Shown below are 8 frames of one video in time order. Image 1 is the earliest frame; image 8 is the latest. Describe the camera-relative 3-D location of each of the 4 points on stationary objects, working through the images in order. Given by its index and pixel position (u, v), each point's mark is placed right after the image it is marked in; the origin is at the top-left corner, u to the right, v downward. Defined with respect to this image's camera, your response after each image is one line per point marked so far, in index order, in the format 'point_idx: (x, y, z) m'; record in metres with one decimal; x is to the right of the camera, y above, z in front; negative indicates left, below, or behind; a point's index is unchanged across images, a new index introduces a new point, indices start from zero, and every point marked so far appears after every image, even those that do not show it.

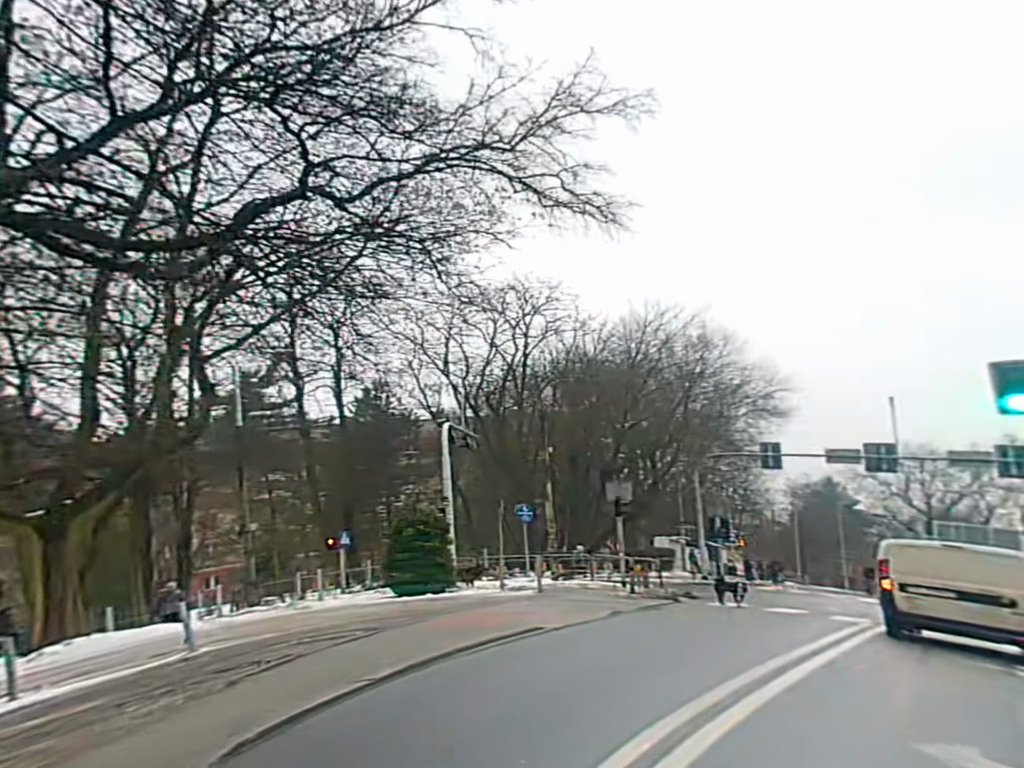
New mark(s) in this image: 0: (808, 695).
0: (+4.1, -4.1, +14.0) m
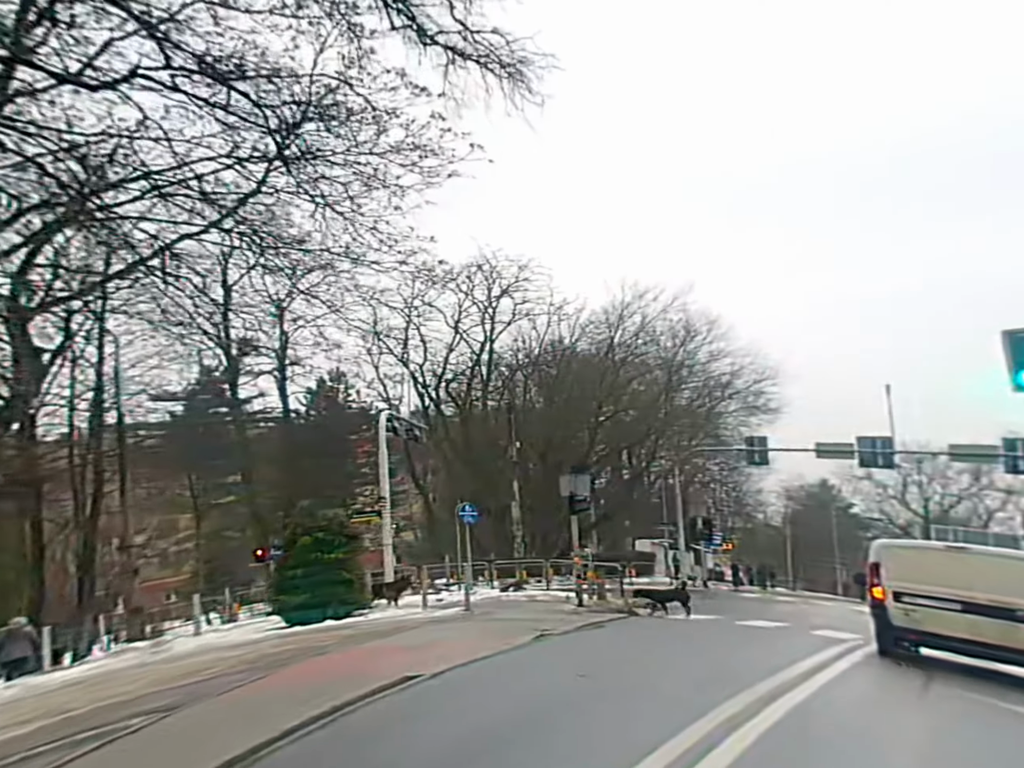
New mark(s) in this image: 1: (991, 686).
0: (+3.1, -3.7, +11.3) m
1: (+6.8, -4.3, +15.3) m
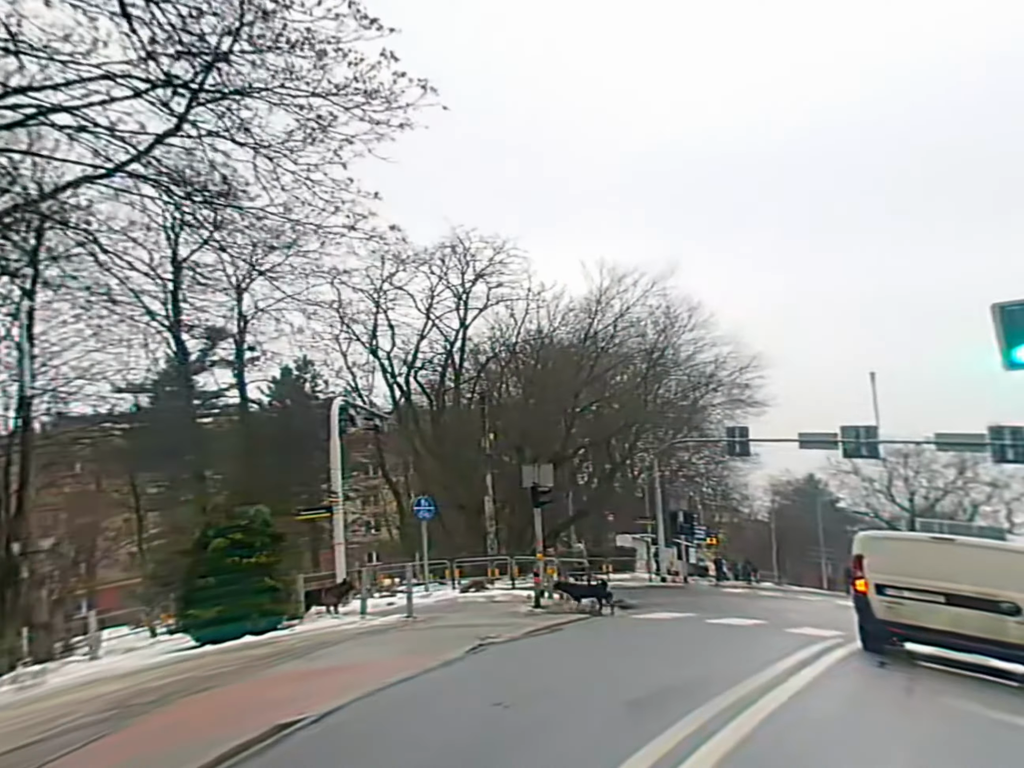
0: (+2.5, -3.5, +10.2) m
1: (+6.2, -4.1, +14.3) m
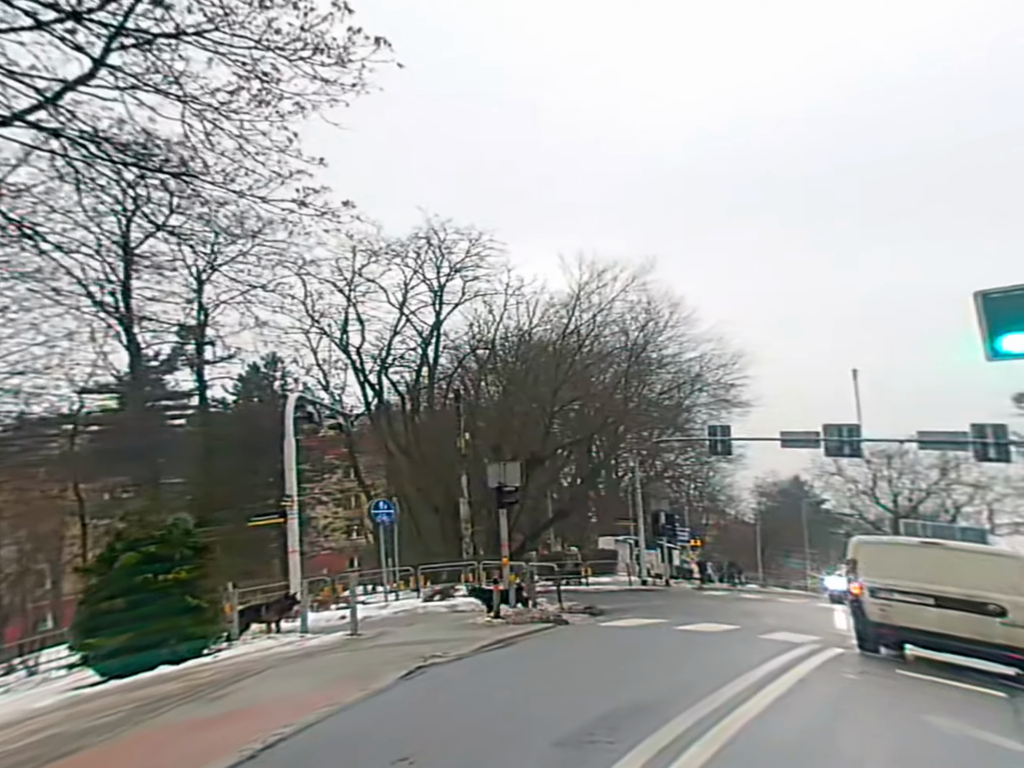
0: (+2.1, -3.4, +9.3) m
1: (+5.7, -4.0, +13.4) m
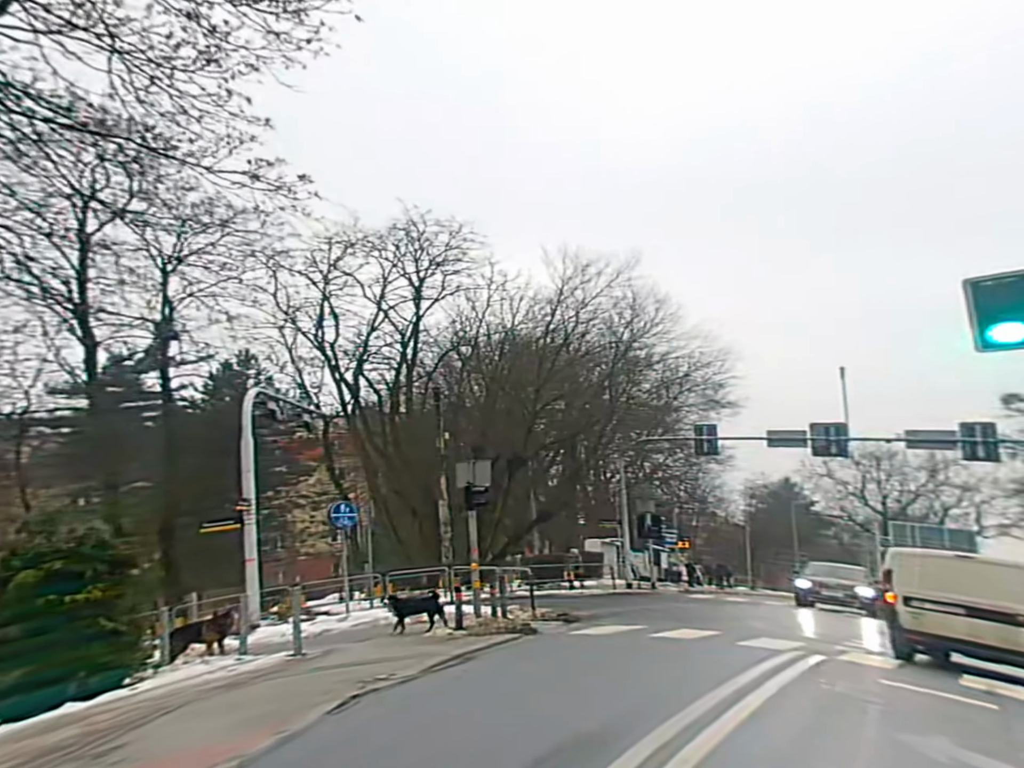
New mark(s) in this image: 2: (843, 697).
0: (+1.7, -3.3, +8.4) m
1: (+5.3, -3.9, +12.6) m
2: (+4.0, -3.8, +12.8) m
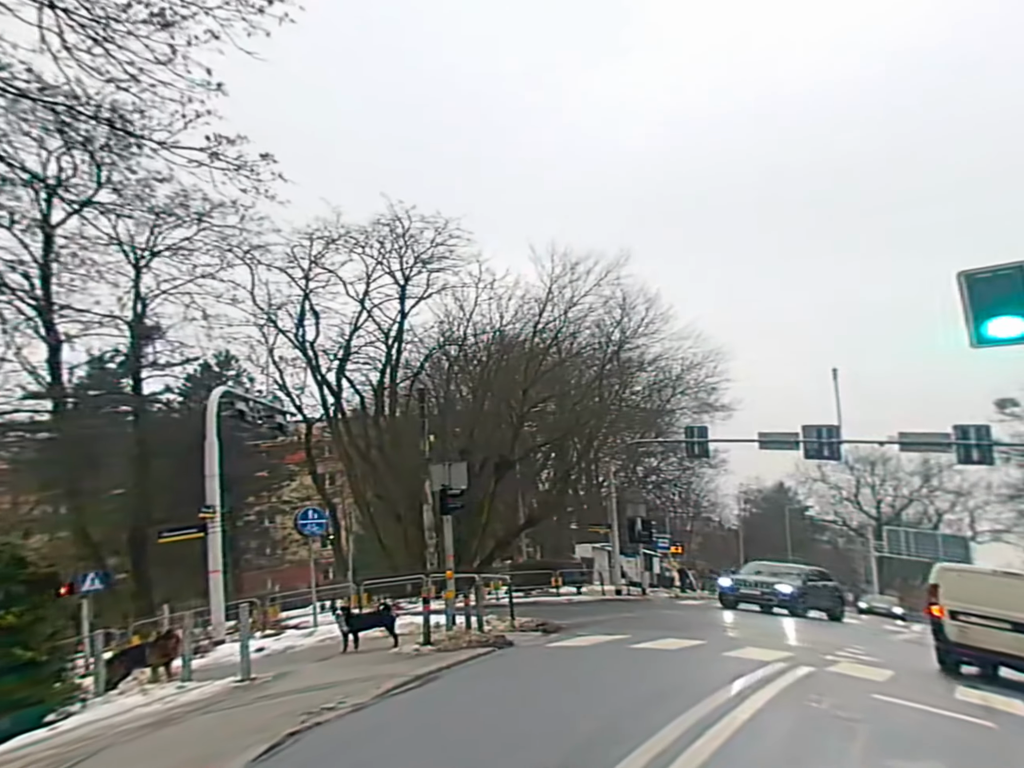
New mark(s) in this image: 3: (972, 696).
0: (+1.4, -3.2, +7.7) m
1: (+5.1, -3.8, +11.9) m
2: (+3.7, -3.8, +12.1) m
3: (+6.4, -4.4, +14.9) m
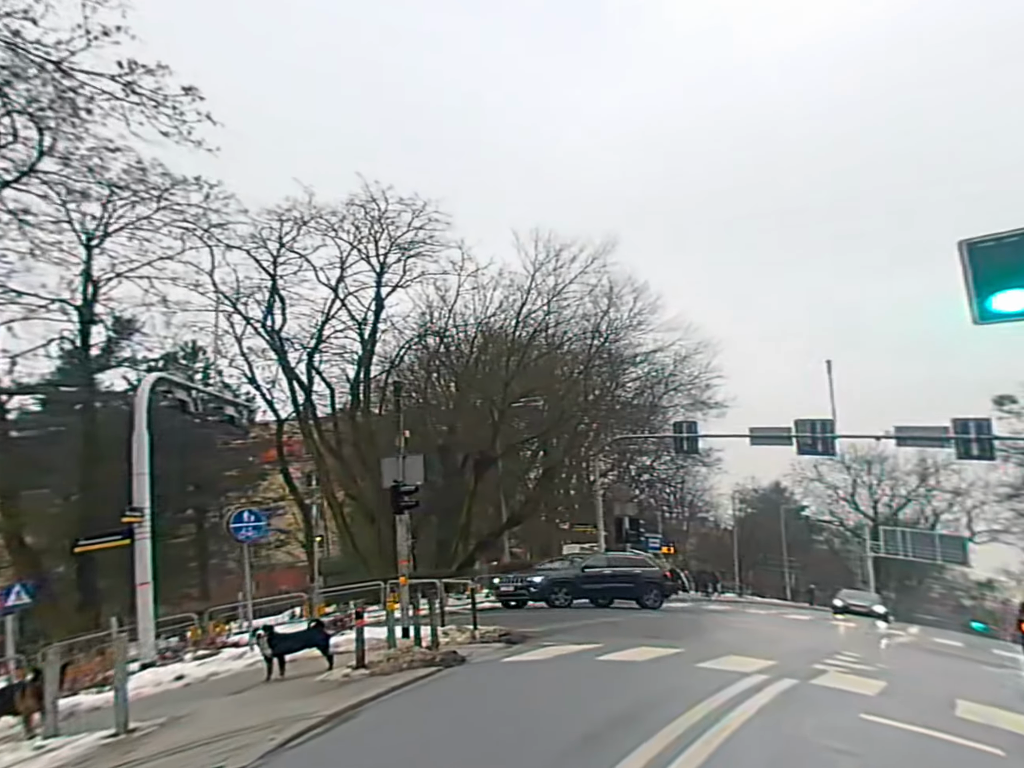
0: (+1.0, -3.0, +6.4) m
1: (+4.6, -3.7, +10.5) m
2: (+3.3, -3.6, +10.8) m
3: (+5.9, -4.2, +13.6) m
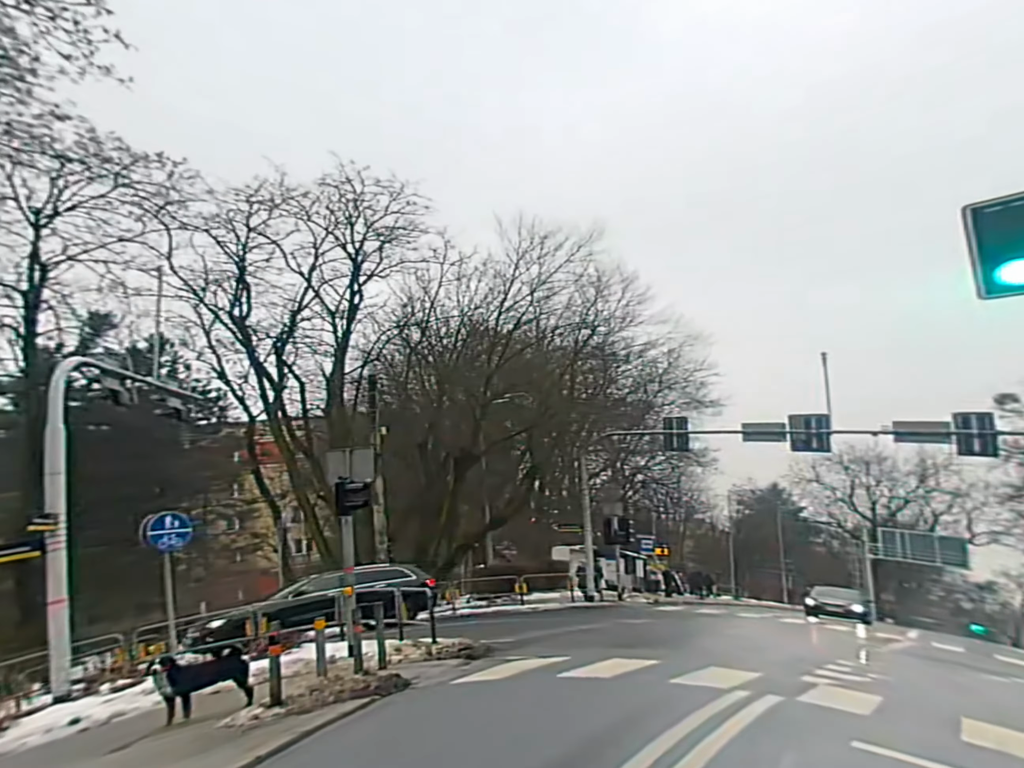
0: (+0.5, -2.9, +5.1) m
1: (+4.1, -3.5, +9.2) m
2: (+2.8, -3.4, +9.5) m
3: (+5.5, -4.0, +12.2) m
